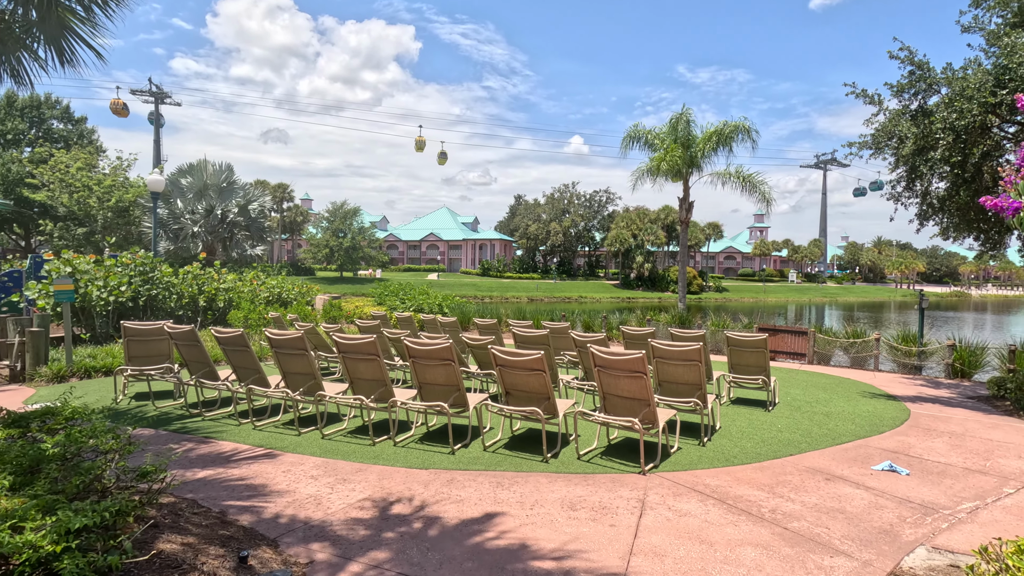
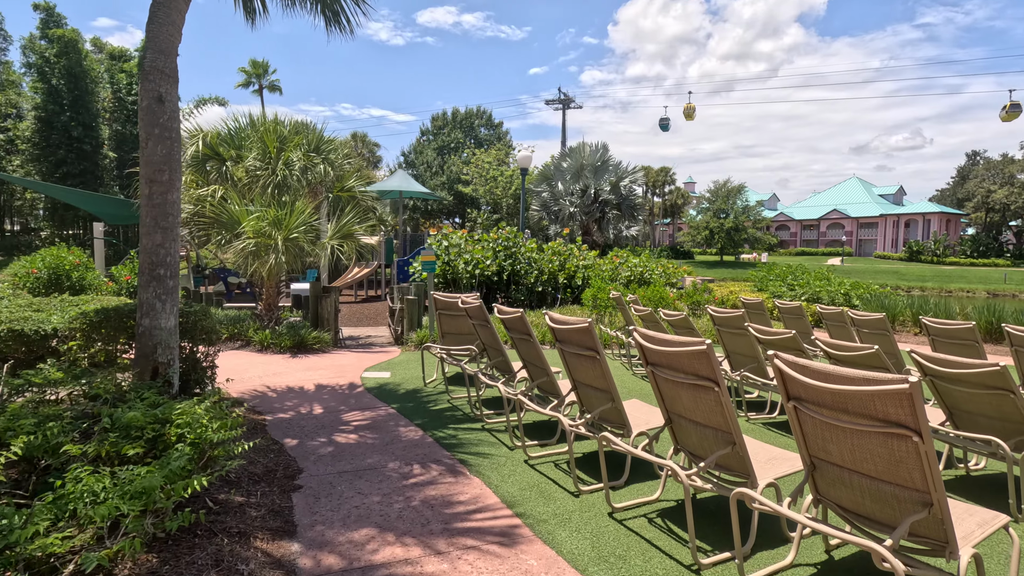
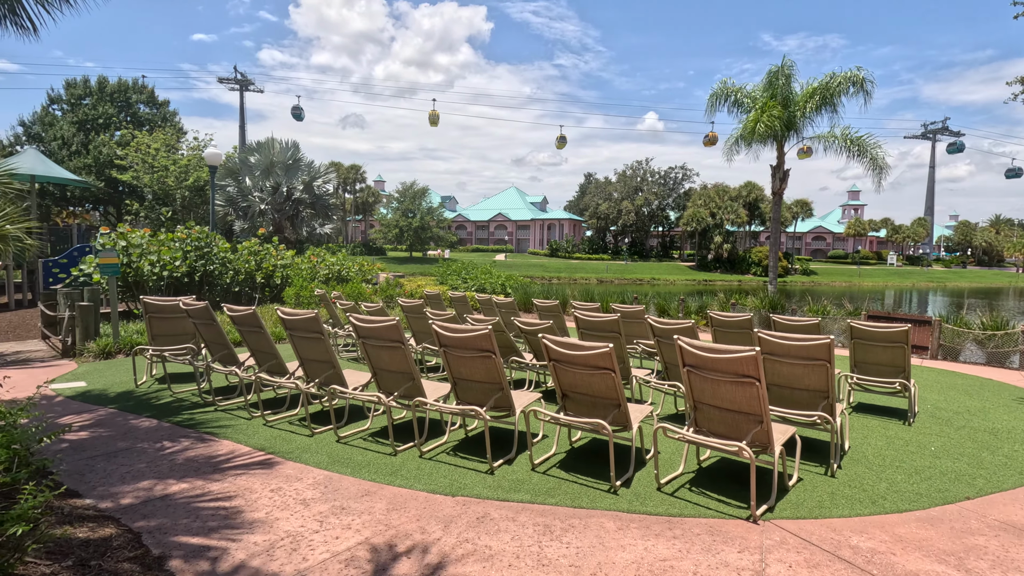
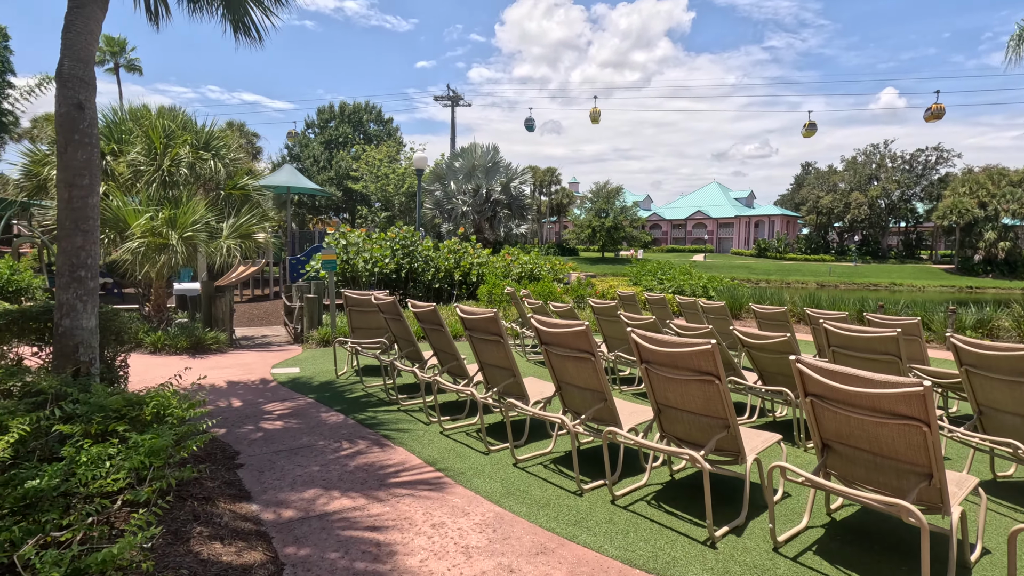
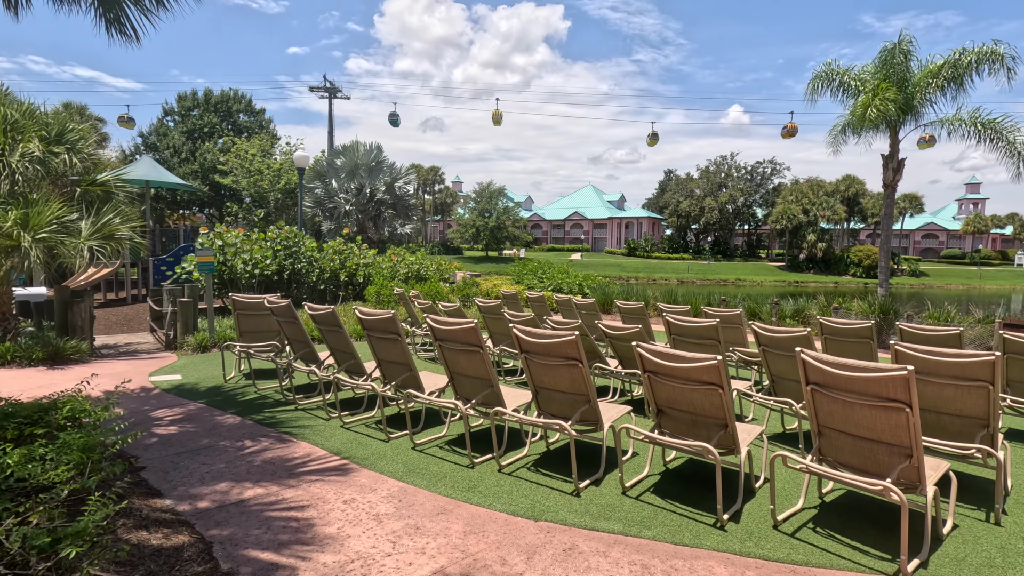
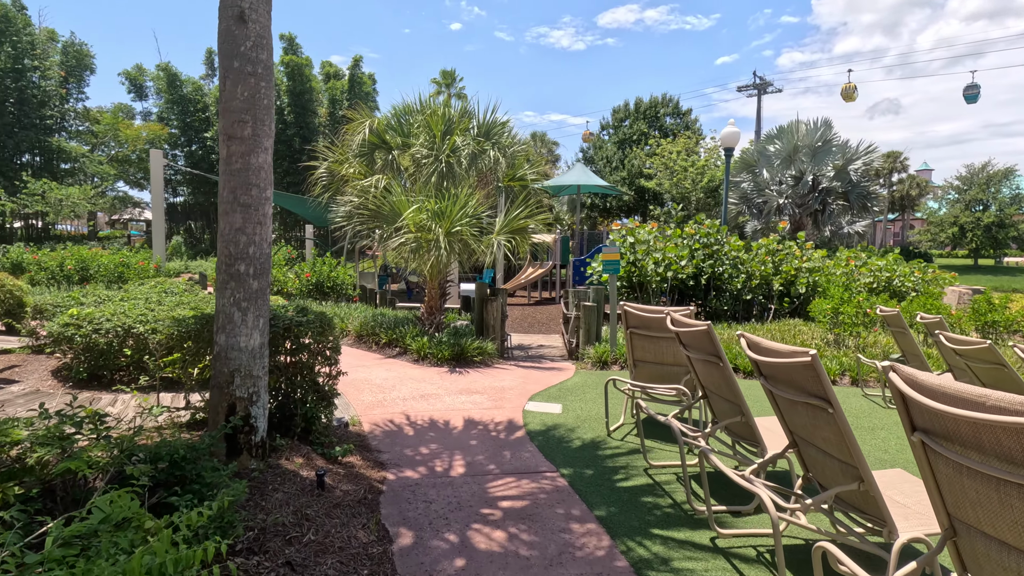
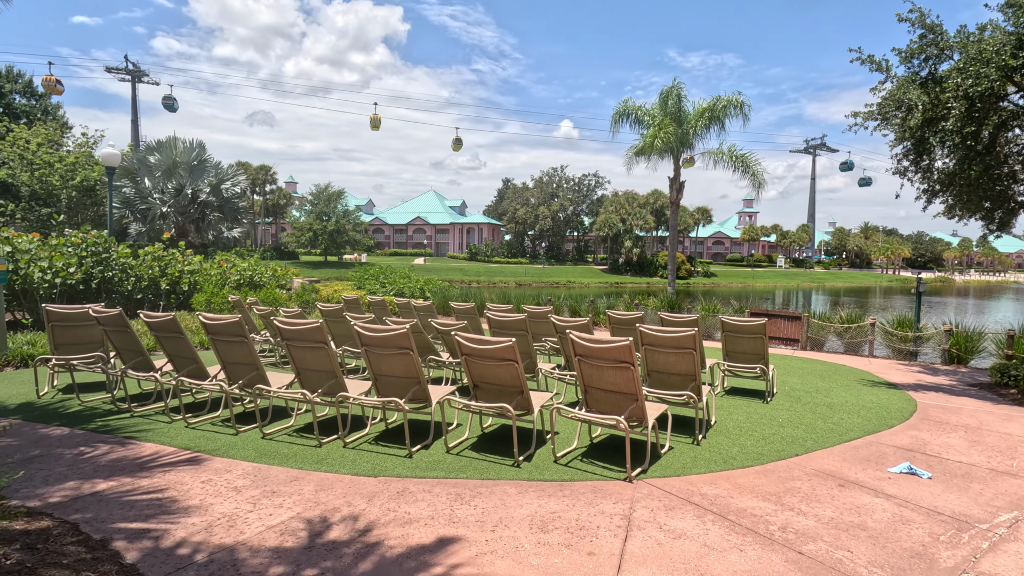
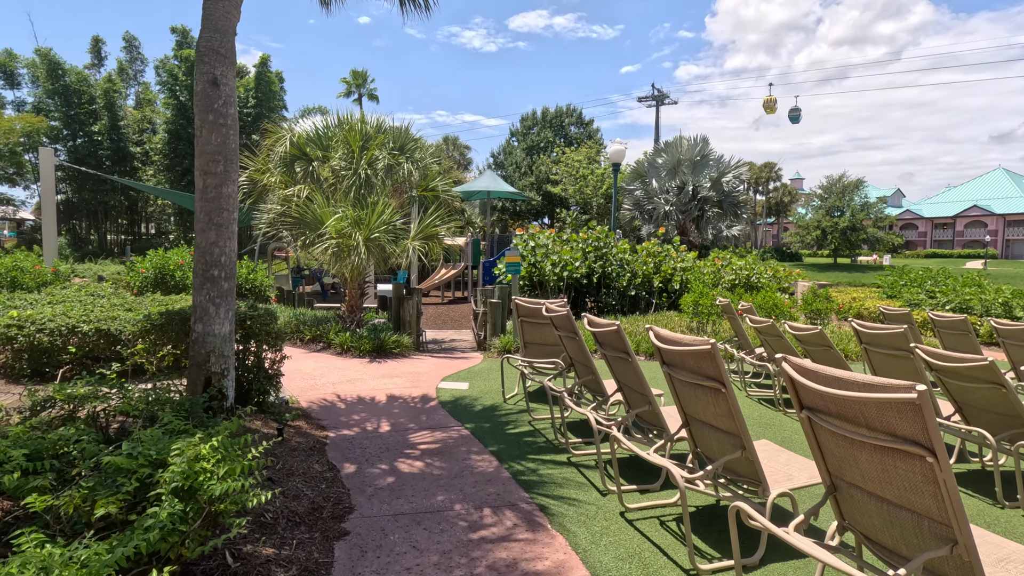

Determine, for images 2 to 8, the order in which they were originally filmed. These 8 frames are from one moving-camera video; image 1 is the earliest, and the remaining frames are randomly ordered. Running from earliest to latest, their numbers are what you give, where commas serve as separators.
7, 3, 5, 4, 2, 8, 6
